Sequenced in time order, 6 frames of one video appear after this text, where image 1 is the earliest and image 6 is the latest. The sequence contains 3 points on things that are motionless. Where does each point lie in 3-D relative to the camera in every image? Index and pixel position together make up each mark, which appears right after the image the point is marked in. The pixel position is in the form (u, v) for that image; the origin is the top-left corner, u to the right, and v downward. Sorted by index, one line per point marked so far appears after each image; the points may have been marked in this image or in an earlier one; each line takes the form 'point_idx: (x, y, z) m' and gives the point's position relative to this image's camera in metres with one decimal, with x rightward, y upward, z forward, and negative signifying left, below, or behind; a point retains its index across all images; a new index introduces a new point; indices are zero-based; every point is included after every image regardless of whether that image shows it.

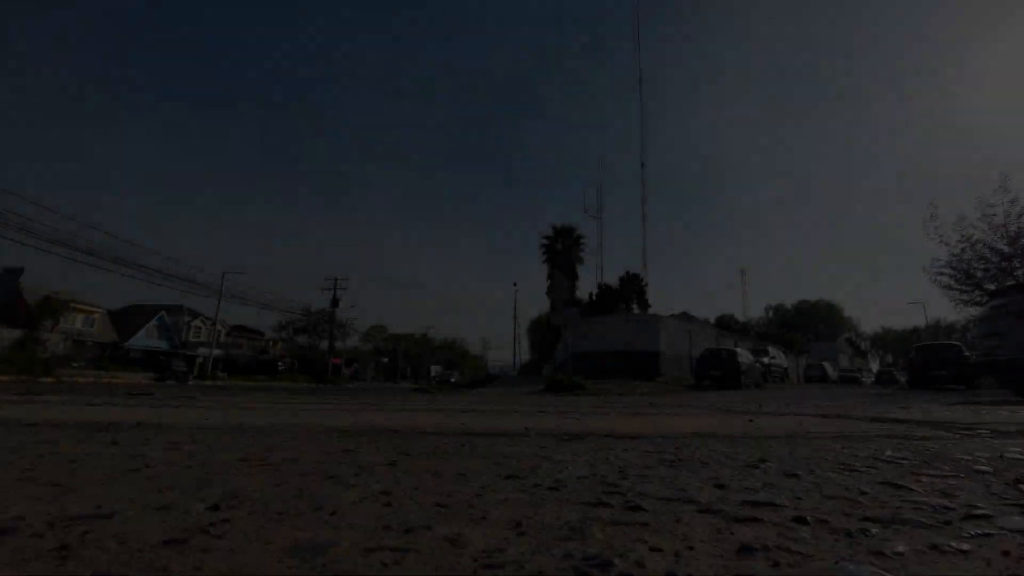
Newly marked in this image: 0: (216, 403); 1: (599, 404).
0: (-8.8, -3.3, +17.4) m
1: (+1.9, -2.5, +12.5) m
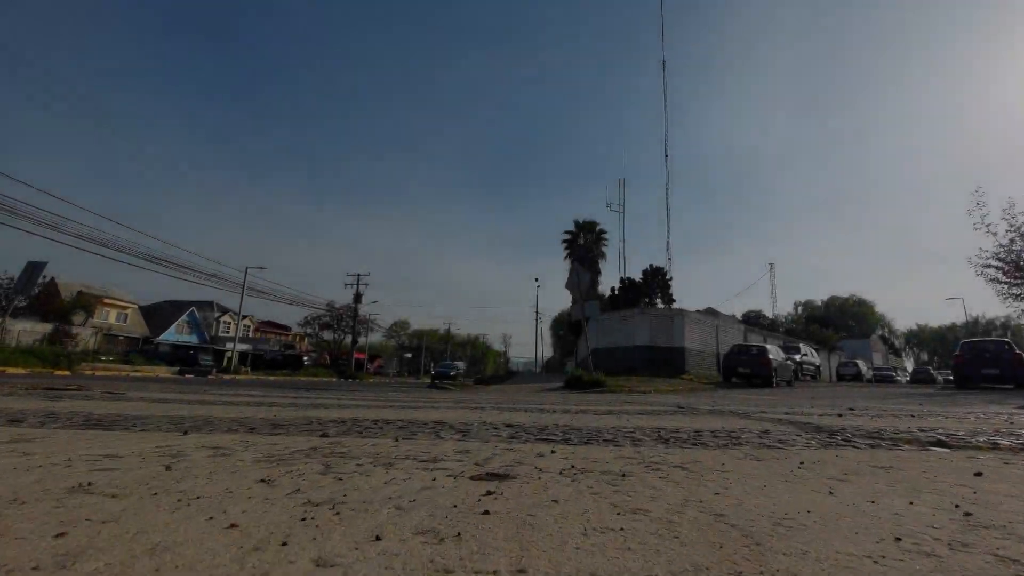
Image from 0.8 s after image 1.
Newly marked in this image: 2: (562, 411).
0: (-8.2, -3.2, +17.3) m
1: (+2.2, -2.3, +12.0) m
2: (+1.0, -2.3, +11.4) m
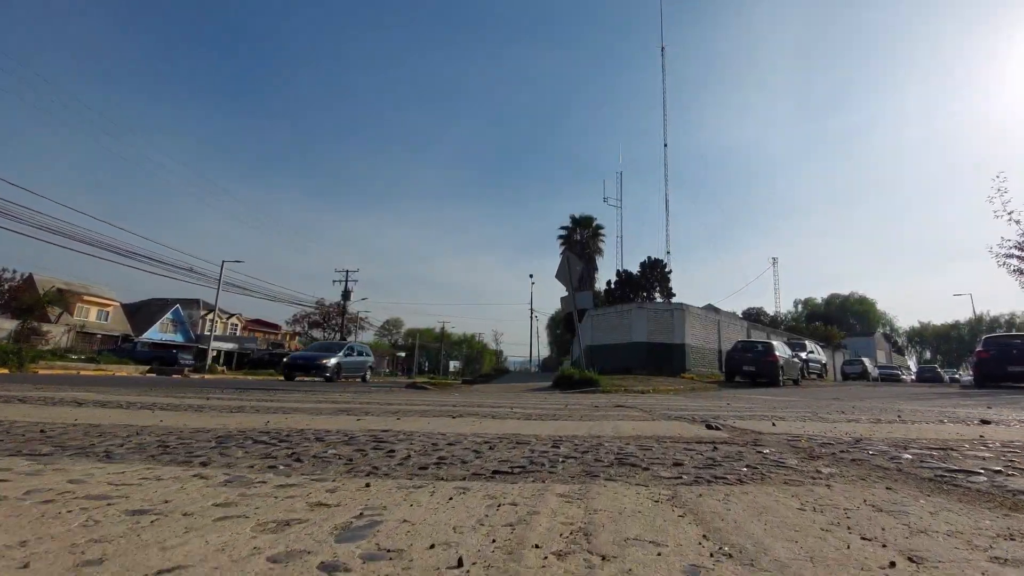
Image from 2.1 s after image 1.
0: (-8.5, -2.9, +15.9) m
1: (+1.9, -2.1, +10.7) m
2: (+0.6, -2.1, +10.0) m
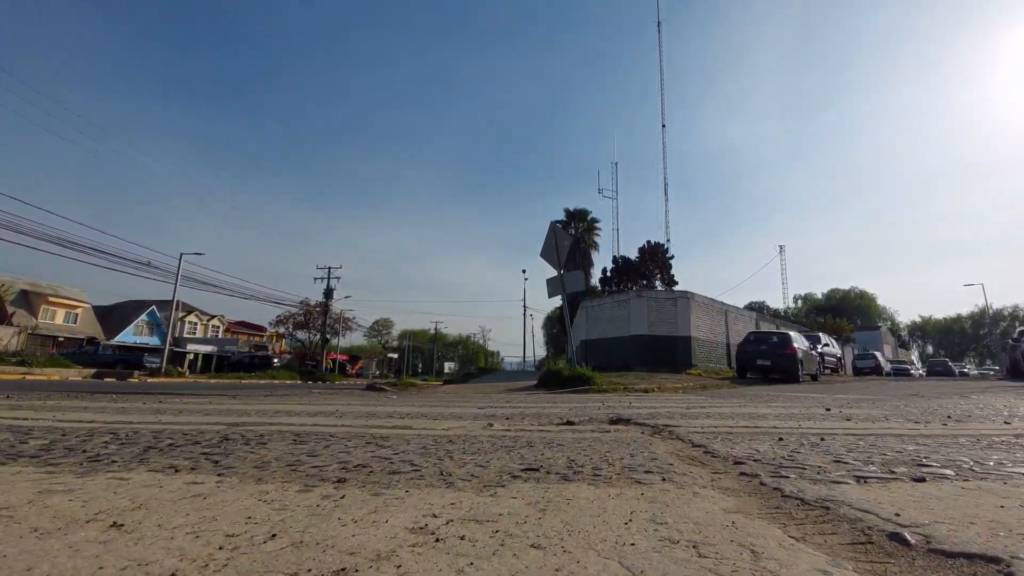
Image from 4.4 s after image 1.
0: (-9.0, -2.7, +13.7) m
1: (+1.5, -1.7, +8.5) m
2: (+0.2, -1.7, +7.9) m
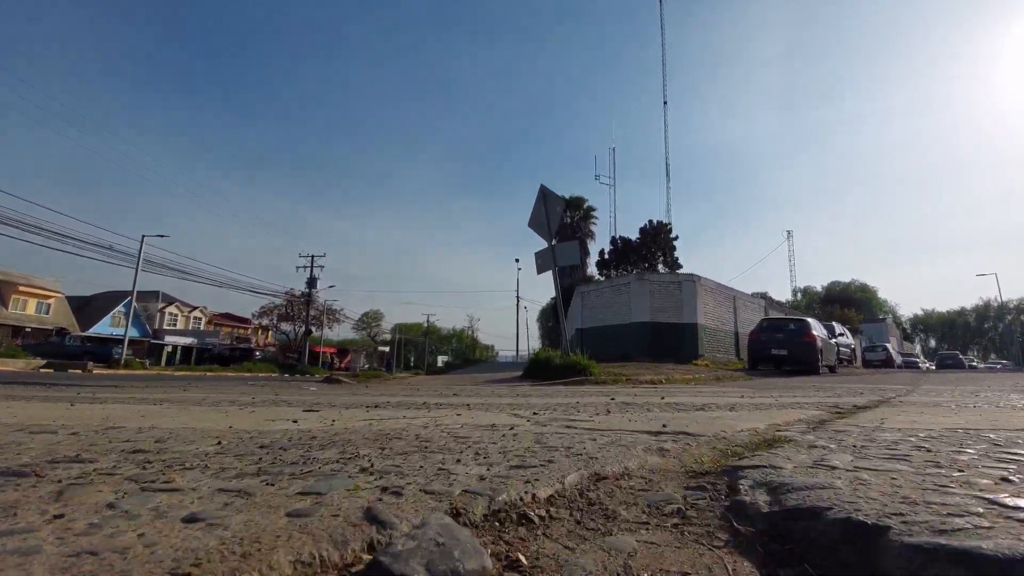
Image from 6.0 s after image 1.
0: (-9.3, -2.2, +12.0) m
1: (+1.2, -1.3, +6.8) m
2: (0.0, -1.3, +6.2) m
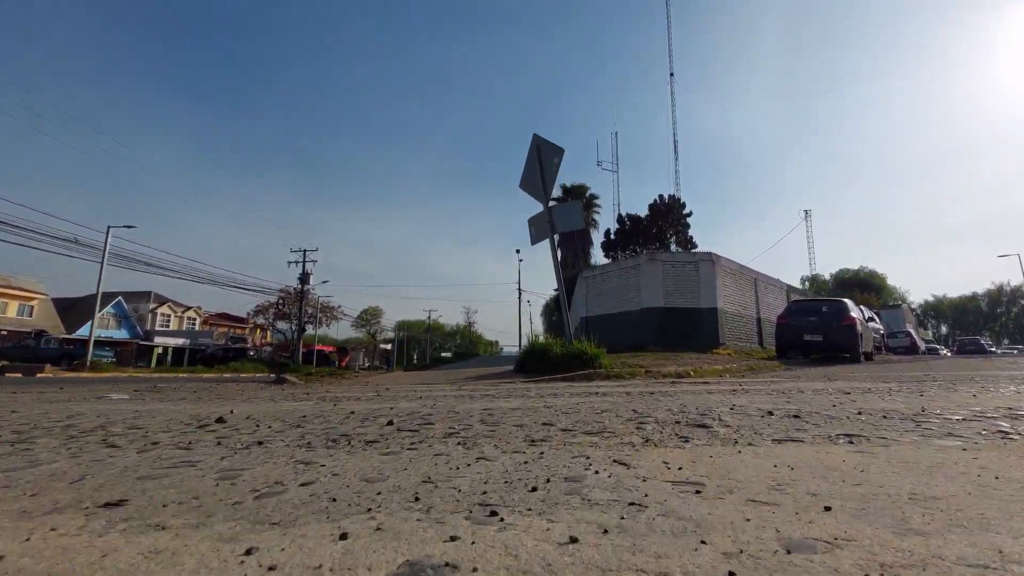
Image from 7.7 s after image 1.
0: (-9.4, -2.1, +10.3) m
1: (+1.1, -1.0, +5.1) m
2: (-0.2, -1.0, +4.4) m
